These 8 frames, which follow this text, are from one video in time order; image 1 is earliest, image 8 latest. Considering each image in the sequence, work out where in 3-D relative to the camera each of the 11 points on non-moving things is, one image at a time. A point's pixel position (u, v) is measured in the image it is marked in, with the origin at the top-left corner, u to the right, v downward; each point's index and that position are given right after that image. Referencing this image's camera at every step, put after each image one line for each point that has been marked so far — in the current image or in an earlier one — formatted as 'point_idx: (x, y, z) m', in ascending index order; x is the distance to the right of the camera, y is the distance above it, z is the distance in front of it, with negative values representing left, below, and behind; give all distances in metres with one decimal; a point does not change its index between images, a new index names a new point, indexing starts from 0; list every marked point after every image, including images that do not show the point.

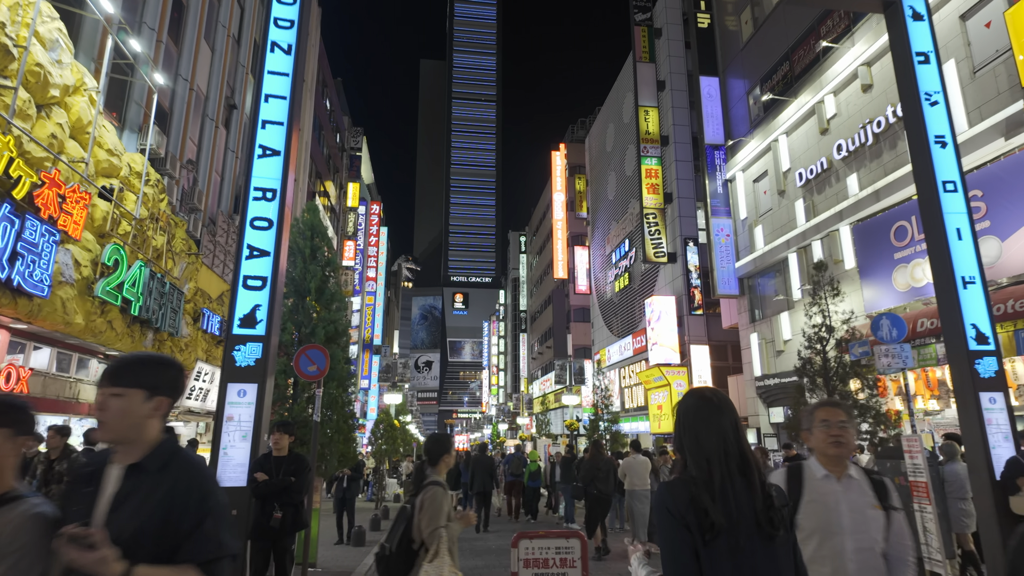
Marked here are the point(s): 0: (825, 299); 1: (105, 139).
0: (+5.3, -0.2, +10.0) m
1: (-8.8, +3.2, +12.8) m
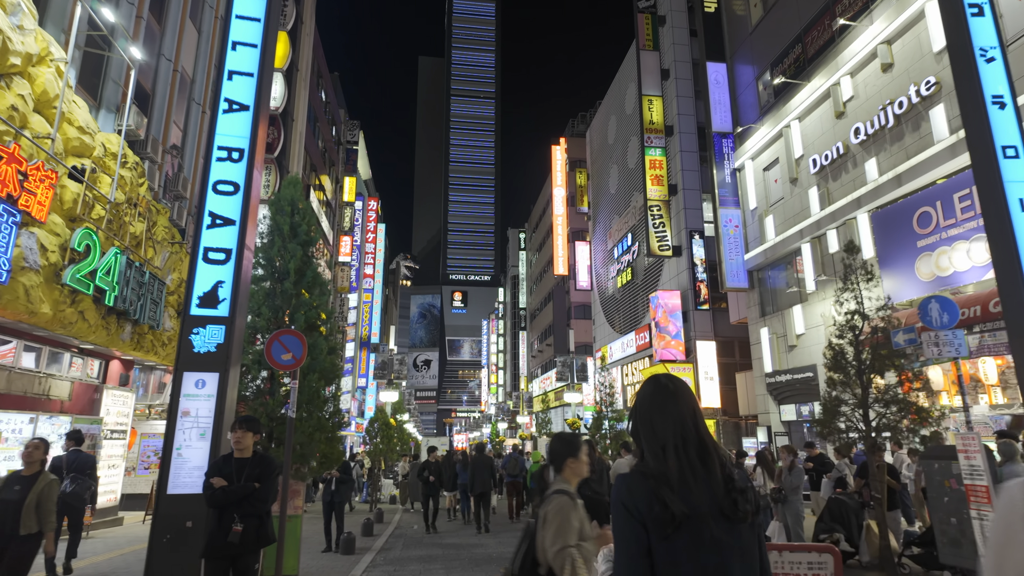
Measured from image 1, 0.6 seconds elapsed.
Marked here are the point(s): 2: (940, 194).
0: (+5.3, +0.1, +9.1) m
1: (-8.7, +3.5, +11.9) m
2: (+10.2, +2.2, +14.2) m
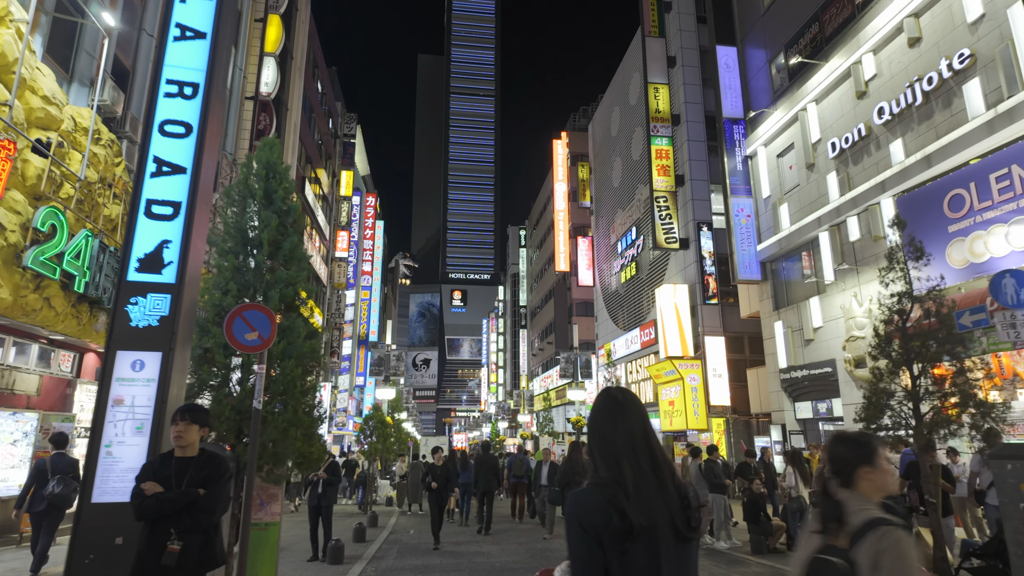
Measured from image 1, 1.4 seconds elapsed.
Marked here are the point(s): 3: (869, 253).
0: (+5.4, +0.4, +8.1) m
1: (-8.7, +3.7, +10.9) m
2: (+10.3, +2.5, +13.2) m
3: (+9.9, +1.0, +16.5) m
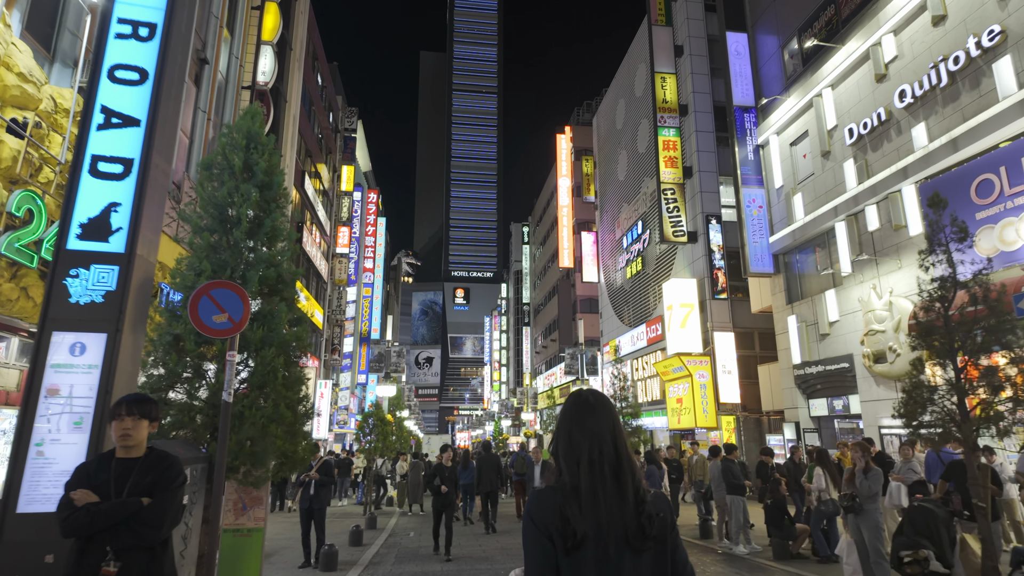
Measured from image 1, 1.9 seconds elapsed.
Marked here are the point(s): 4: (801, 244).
0: (+5.5, +0.6, +7.5) m
1: (-8.6, +3.9, +10.3) m
2: (+10.4, +2.7, +12.5) m
3: (+10.0, +1.2, +15.8) m
4: (+9.6, +1.4, +19.8) m
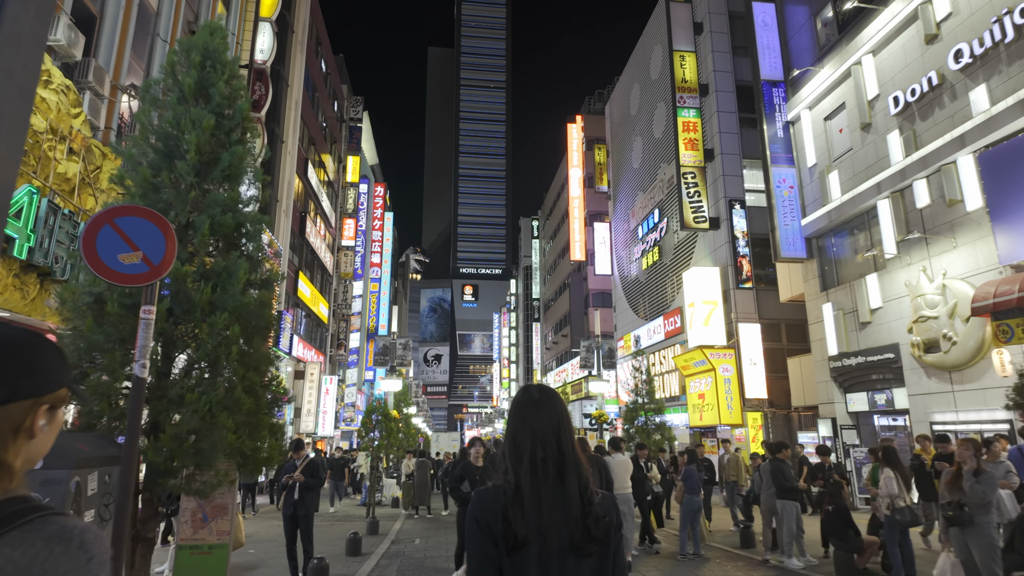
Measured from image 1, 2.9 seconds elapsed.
0: (+5.7, +1.0, +6.1) m
1: (-8.3, +4.3, +9.1) m
2: (+10.7, +3.1, +11.0) m
3: (+10.3, +1.6, +14.3) m
4: (+10.0, +1.9, +18.4) m
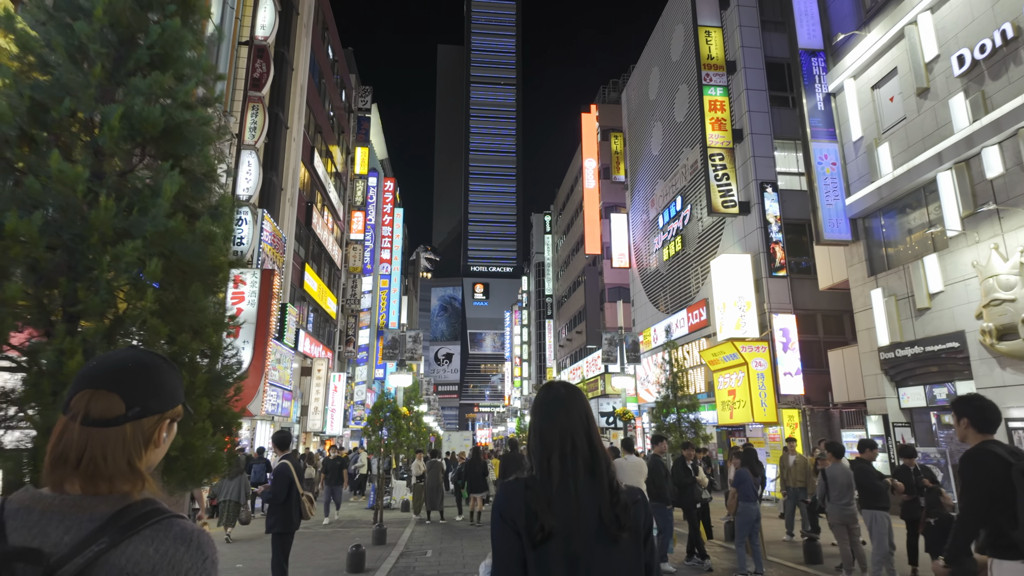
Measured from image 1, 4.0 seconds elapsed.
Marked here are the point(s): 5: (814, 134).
0: (+6.0, +1.4, +4.5) m
1: (-8.0, +4.7, +7.8) m
2: (+11.1, +3.6, +9.4) m
3: (+10.8, +2.1, +12.7) m
4: (+10.5, +2.3, +16.7) m
5: (+9.4, +4.8, +18.4) m
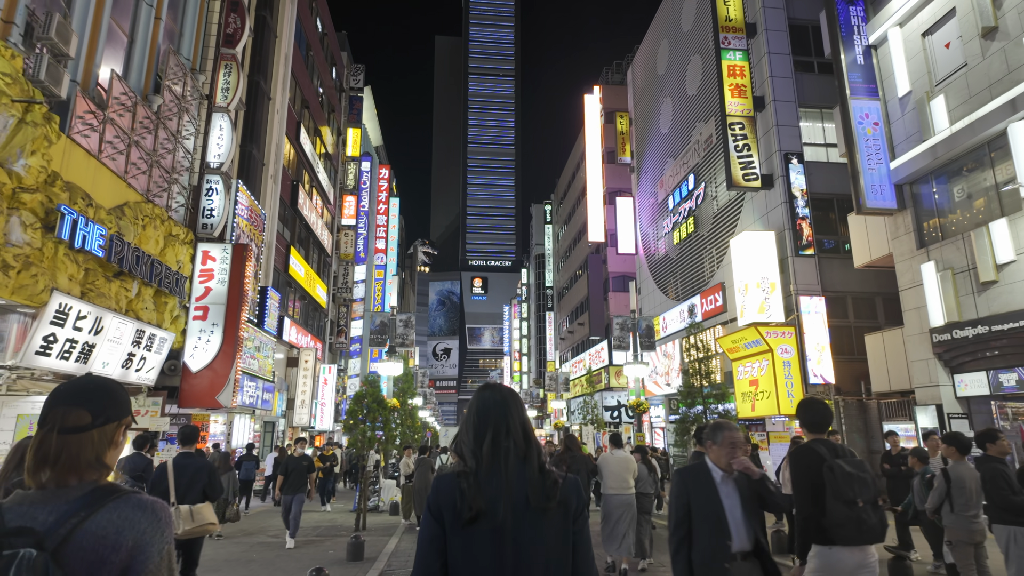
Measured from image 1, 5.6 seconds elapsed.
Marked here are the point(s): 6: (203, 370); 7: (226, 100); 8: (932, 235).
0: (+6.1, +2.0, +2.5) m
1: (-7.9, +5.3, +5.7) m
2: (+11.2, +4.2, +7.4) m
3: (+10.9, +2.7, +10.7) m
4: (+10.6, +3.0, +14.7) m
5: (+9.4, +5.5, +16.4) m
6: (-8.6, -2.3, +16.5) m
7: (-8.9, +5.8, +18.5) m
8: (+10.6, +1.4, +14.8) m
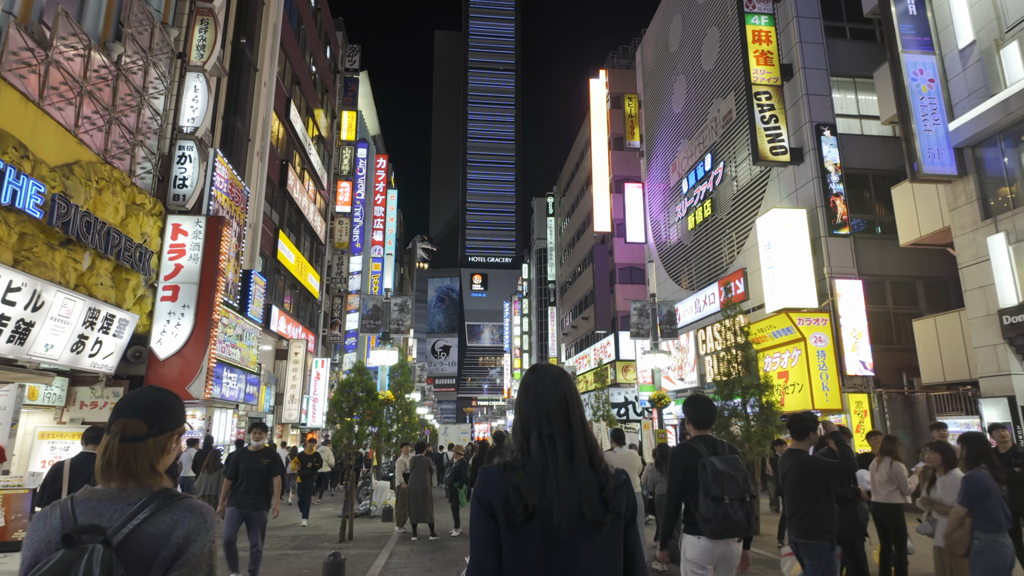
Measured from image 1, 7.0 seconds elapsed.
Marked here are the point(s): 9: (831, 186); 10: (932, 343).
0: (+6.3, +2.5, +0.6) m
1: (-7.6, +5.8, +3.8) m
2: (+11.4, +4.7, +5.5) m
3: (+11.1, +3.2, +8.8) m
4: (+10.8, +3.5, +12.9) m
5: (+9.6, +6.0, +14.6) m
6: (-8.4, -1.7, +14.7) m
7: (-8.7, +6.4, +16.6) m
8: (+10.8, +1.9, +13.0) m
9: (+10.3, +3.3, +19.3) m
10: (+11.0, -1.4, +15.5) m
